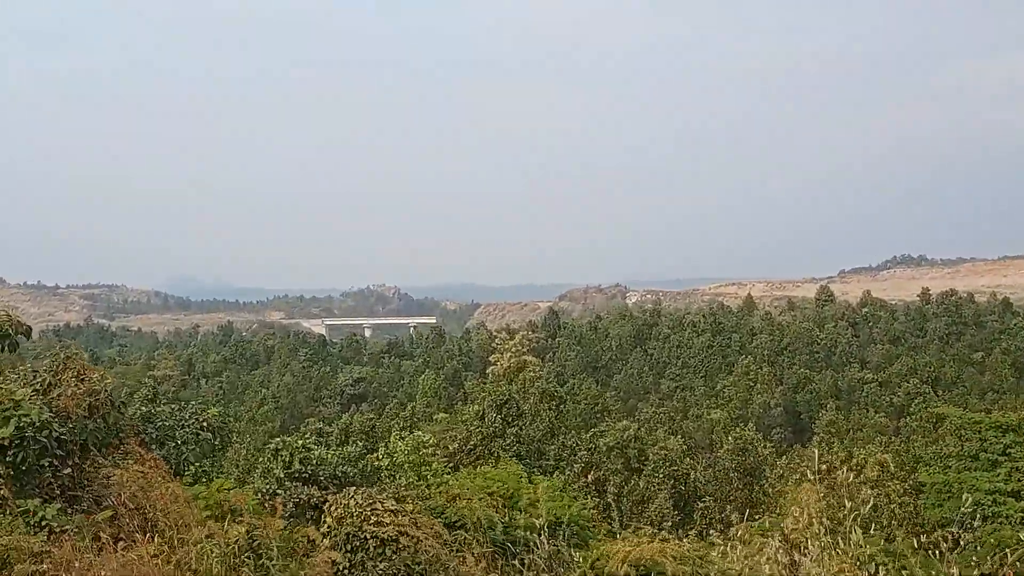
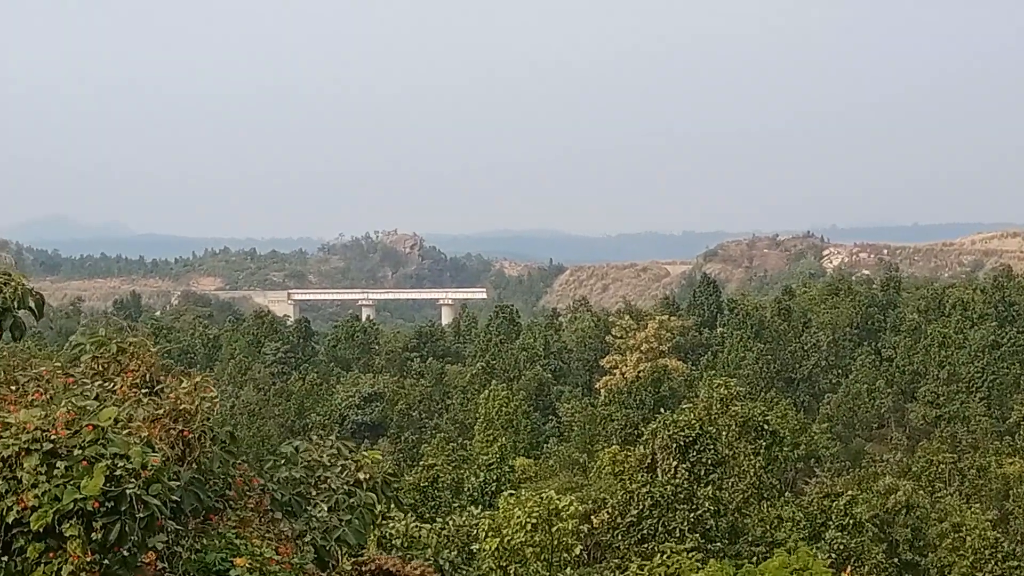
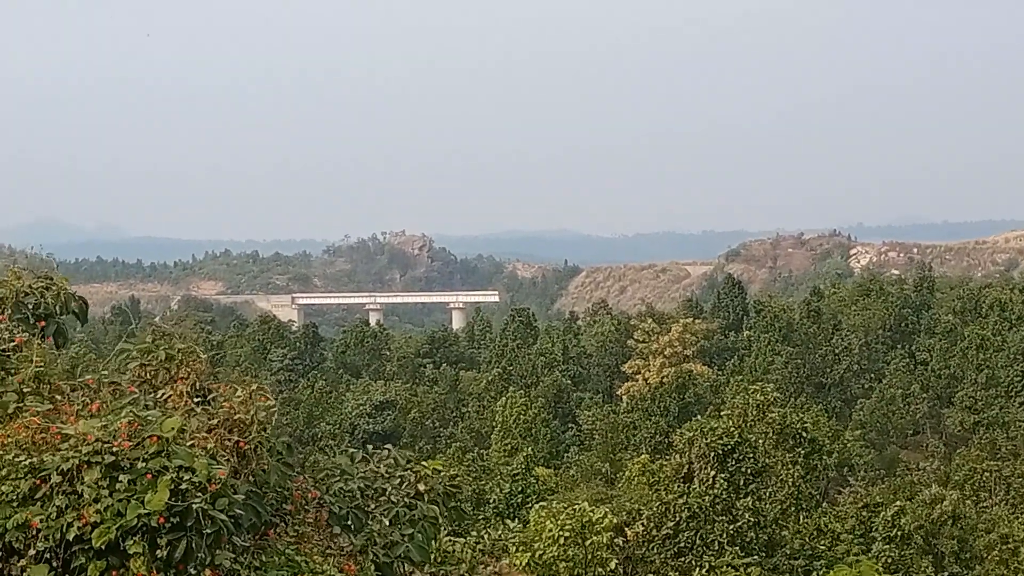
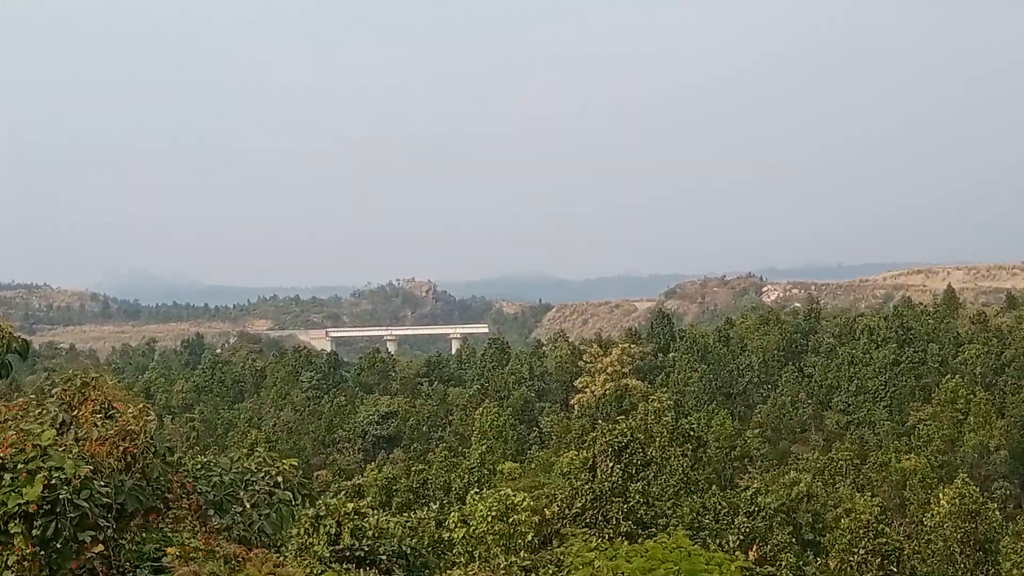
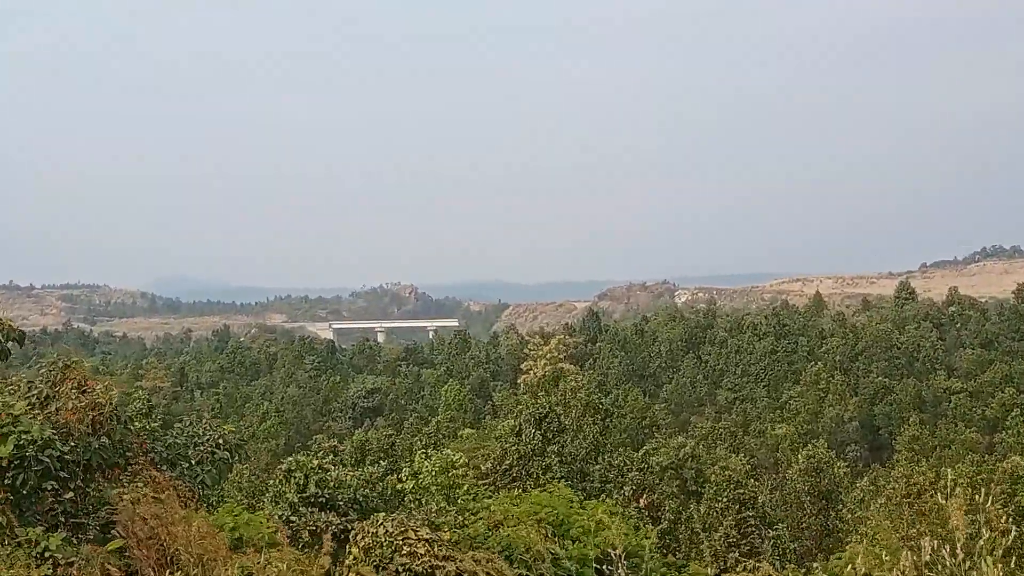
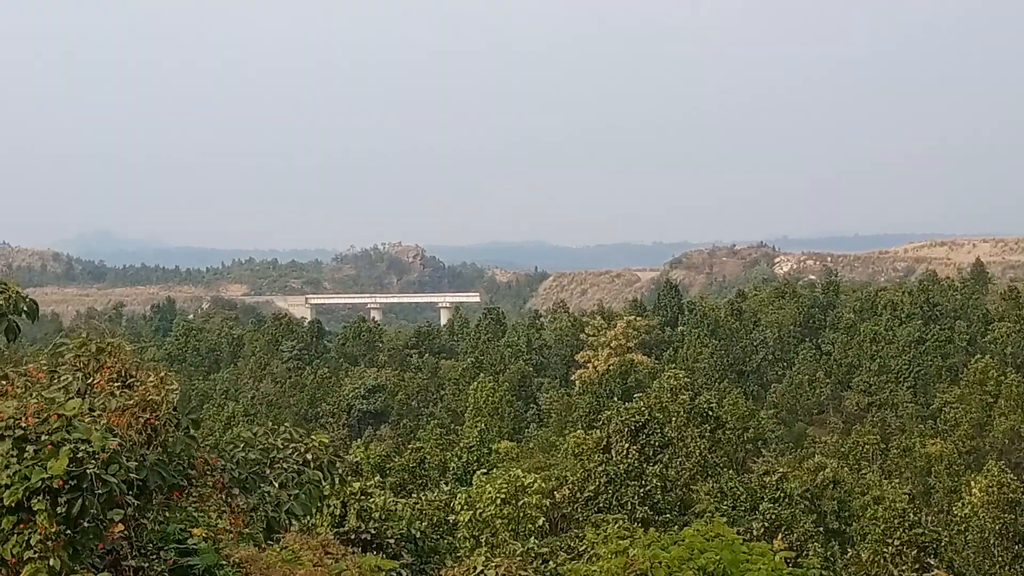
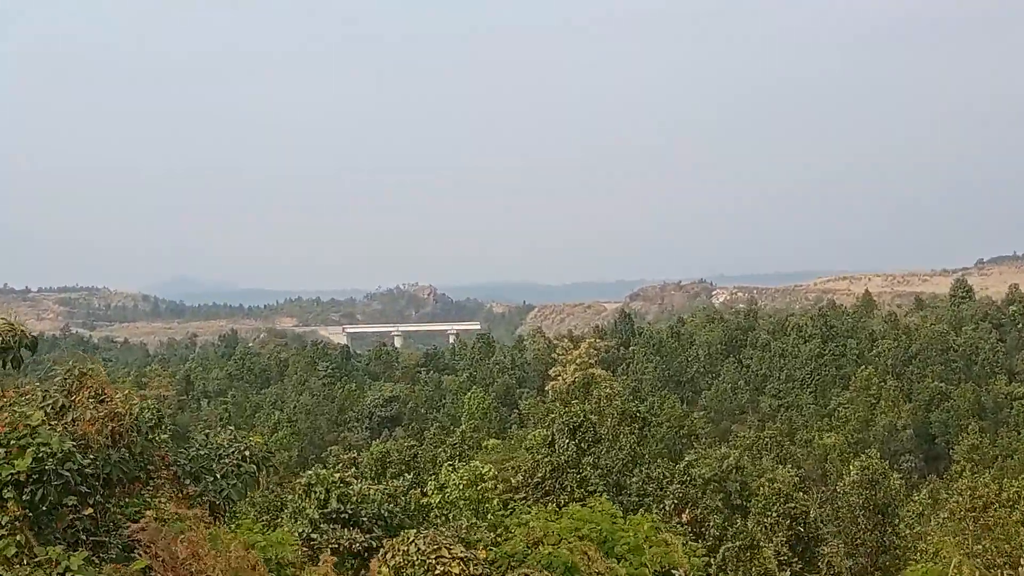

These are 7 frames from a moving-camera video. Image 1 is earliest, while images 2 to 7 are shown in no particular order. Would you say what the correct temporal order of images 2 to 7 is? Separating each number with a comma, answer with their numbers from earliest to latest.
5, 7, 4, 6, 2, 3
